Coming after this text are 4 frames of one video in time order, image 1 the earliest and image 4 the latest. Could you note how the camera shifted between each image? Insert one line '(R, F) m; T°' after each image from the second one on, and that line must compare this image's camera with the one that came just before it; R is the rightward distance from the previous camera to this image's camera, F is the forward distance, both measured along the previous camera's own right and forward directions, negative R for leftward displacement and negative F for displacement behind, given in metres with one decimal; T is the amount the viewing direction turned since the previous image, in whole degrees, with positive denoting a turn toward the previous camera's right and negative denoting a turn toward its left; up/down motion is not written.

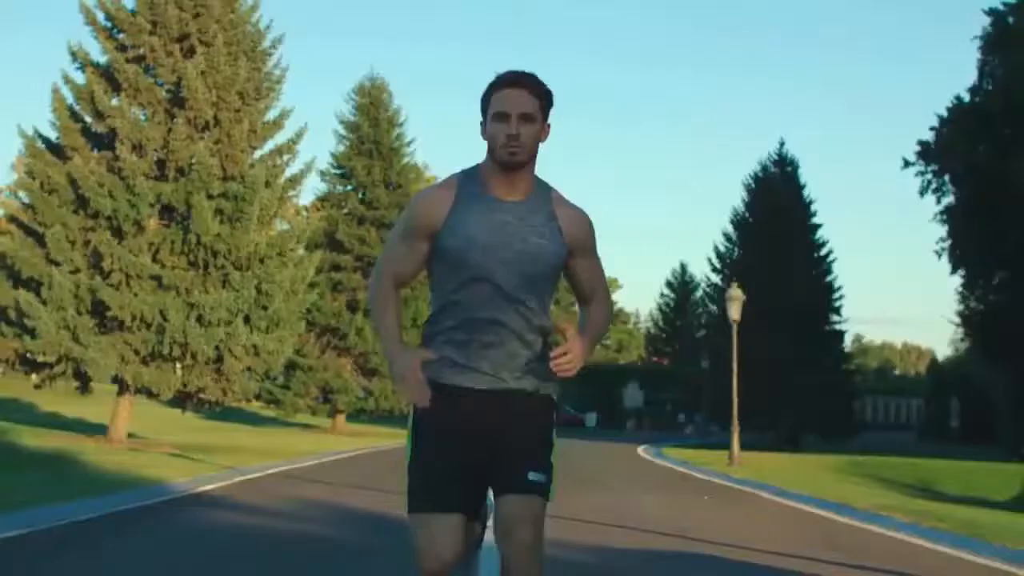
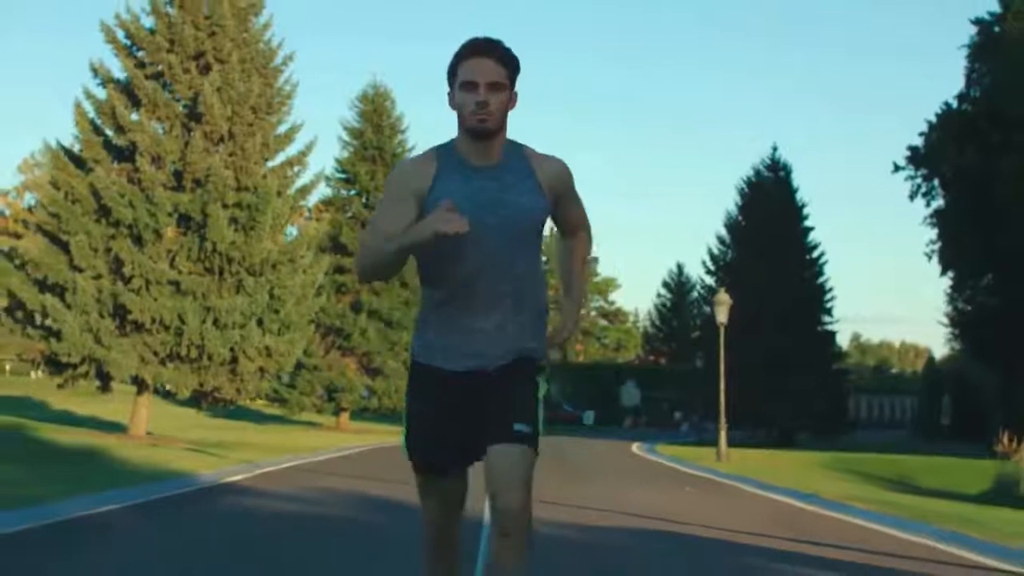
(0.0, -0.7) m; 0°
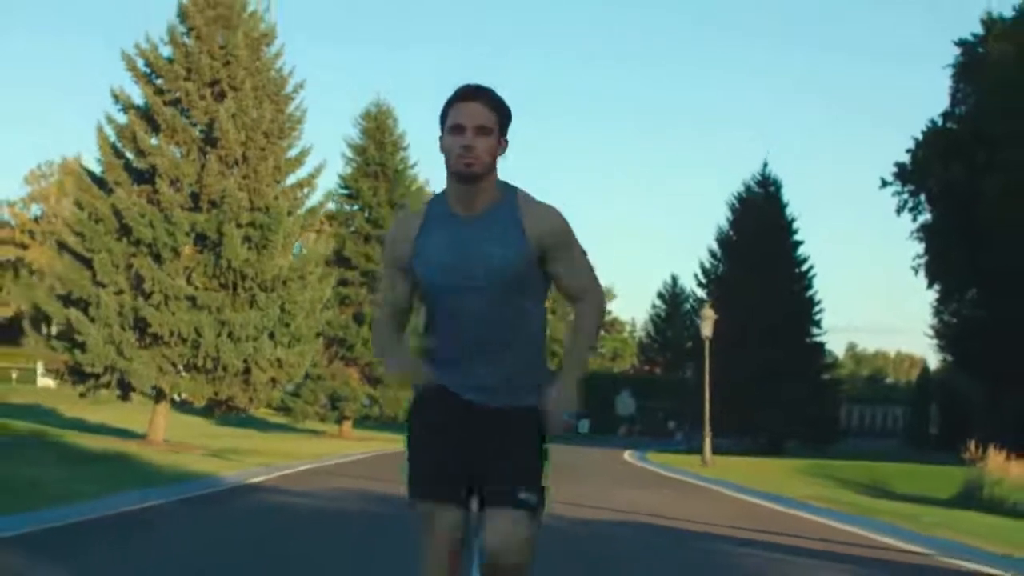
(0.0, -0.8) m; 0°
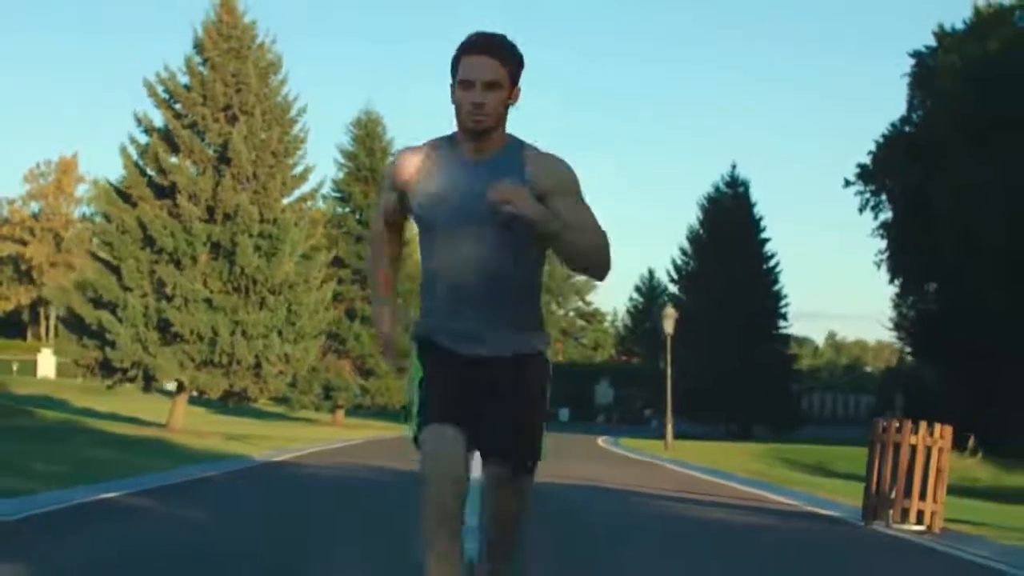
(0.0, -1.8) m; +1°
